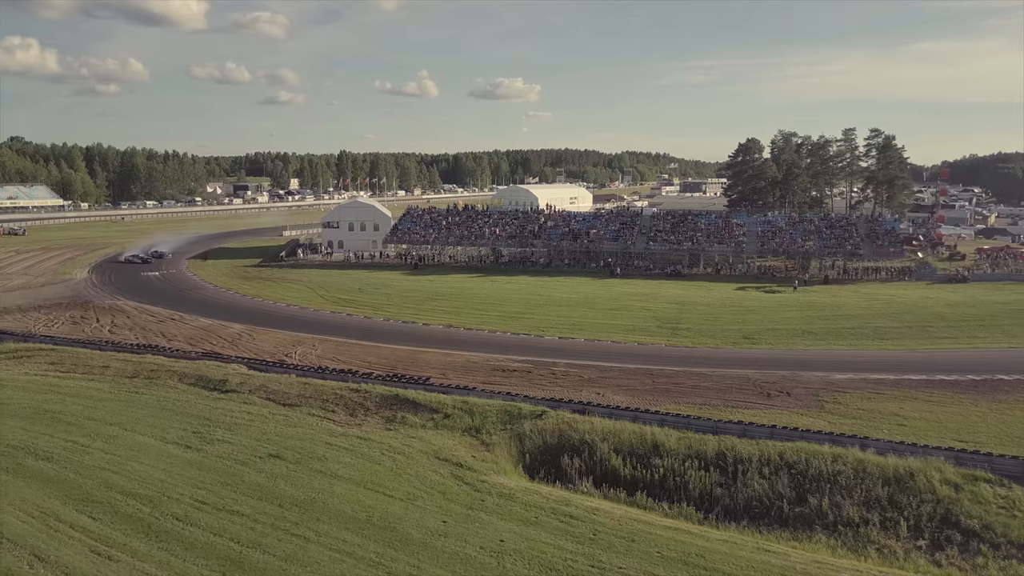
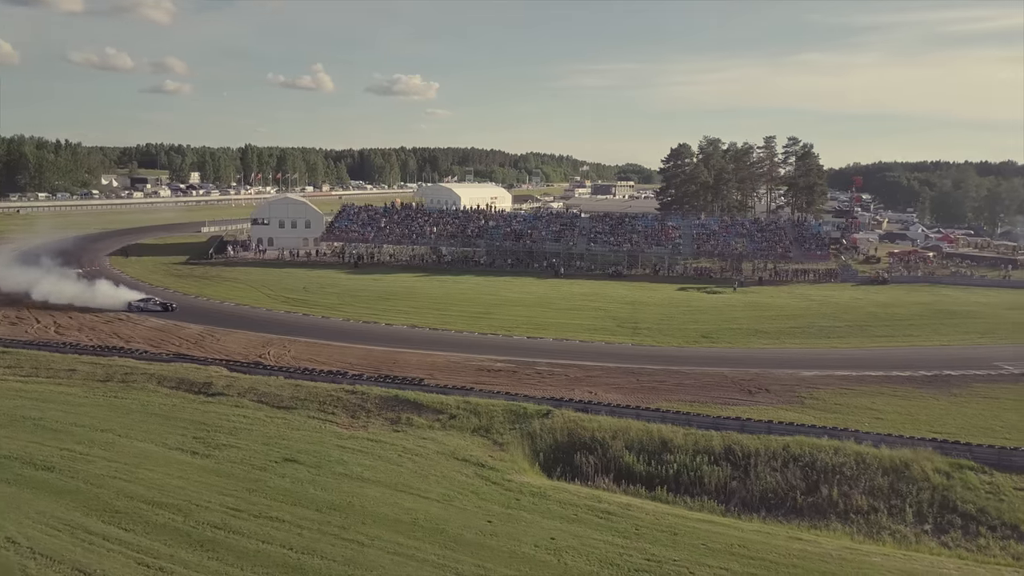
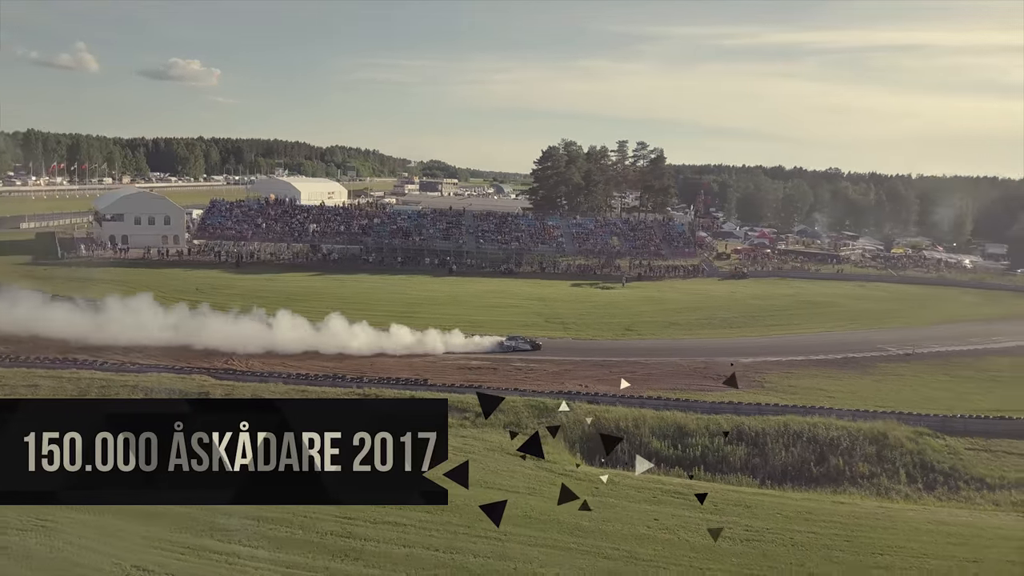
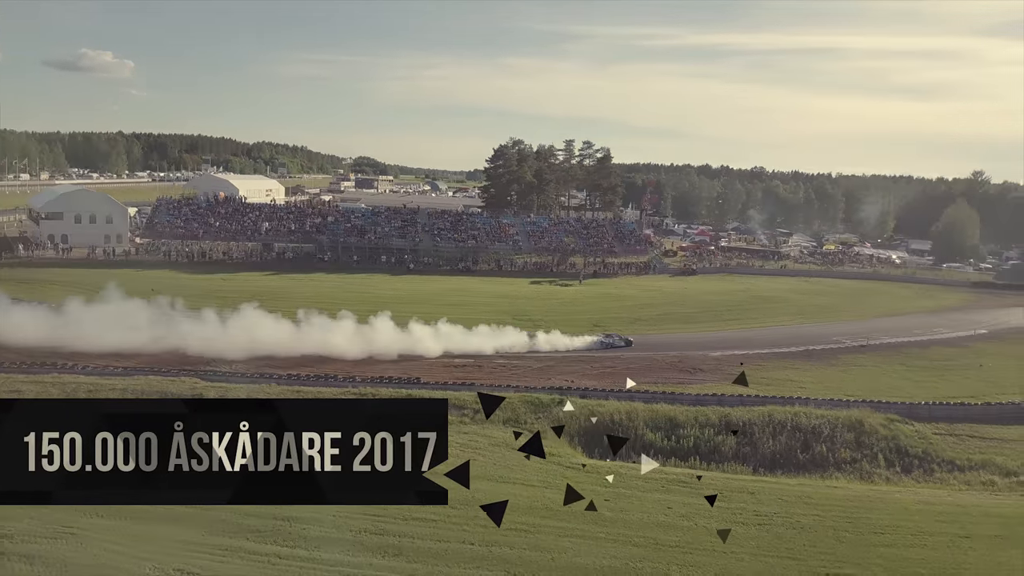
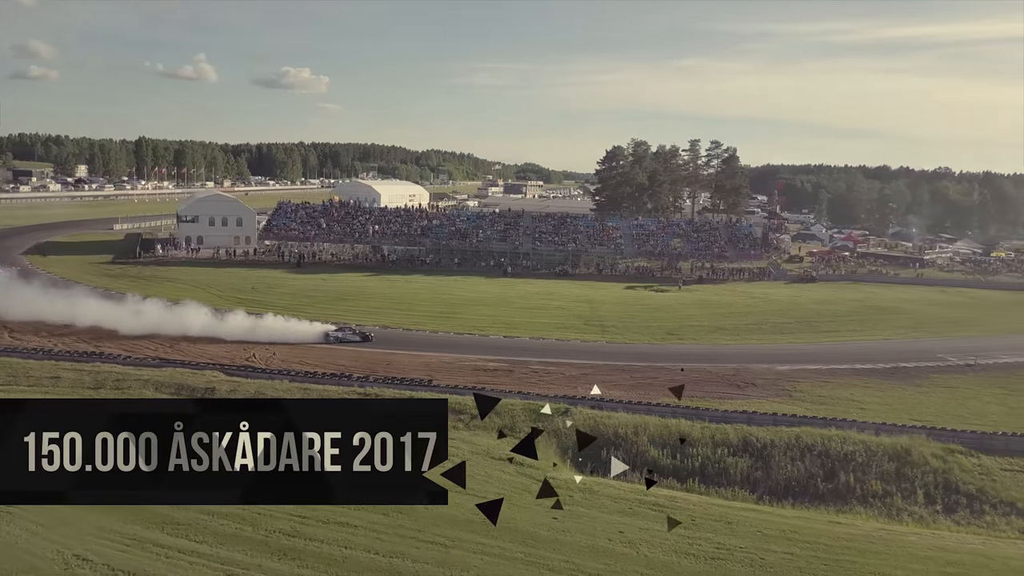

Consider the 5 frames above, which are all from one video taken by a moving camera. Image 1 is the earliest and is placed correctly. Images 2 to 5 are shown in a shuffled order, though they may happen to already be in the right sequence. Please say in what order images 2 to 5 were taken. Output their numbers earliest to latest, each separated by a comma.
2, 5, 3, 4
